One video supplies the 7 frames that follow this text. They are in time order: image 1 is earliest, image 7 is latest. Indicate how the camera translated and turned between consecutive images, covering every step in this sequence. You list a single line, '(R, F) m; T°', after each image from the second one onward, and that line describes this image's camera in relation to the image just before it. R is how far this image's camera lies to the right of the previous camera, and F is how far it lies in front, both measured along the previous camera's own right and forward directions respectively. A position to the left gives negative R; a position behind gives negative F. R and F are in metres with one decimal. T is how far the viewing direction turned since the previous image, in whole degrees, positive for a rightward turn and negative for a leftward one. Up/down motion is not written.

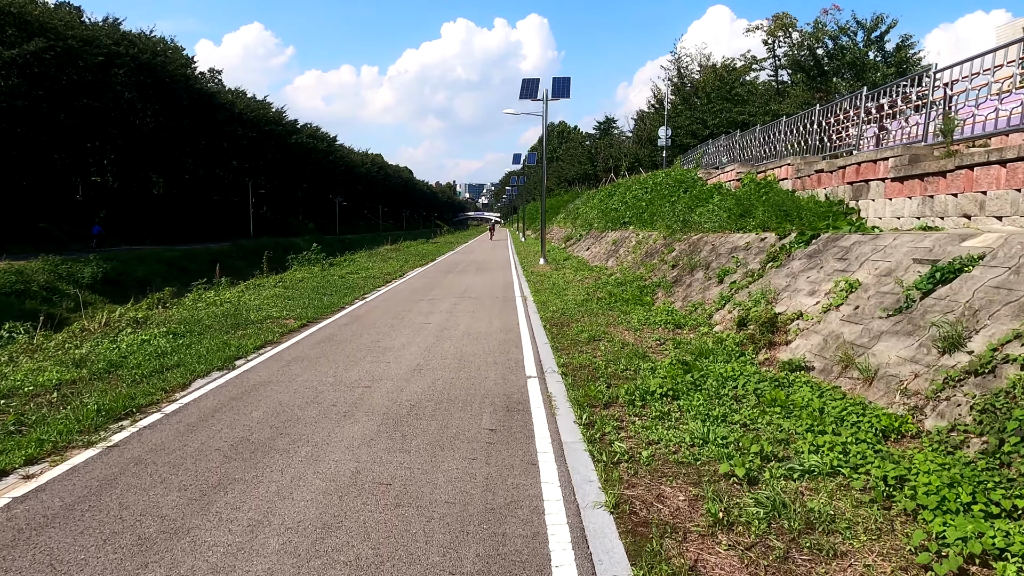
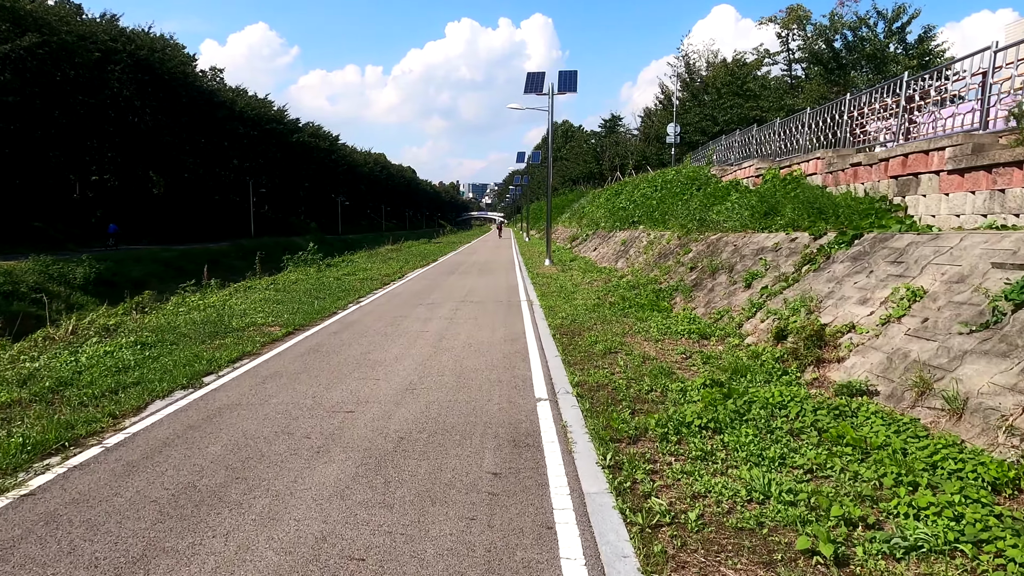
(0.0, +0.9) m; 0°
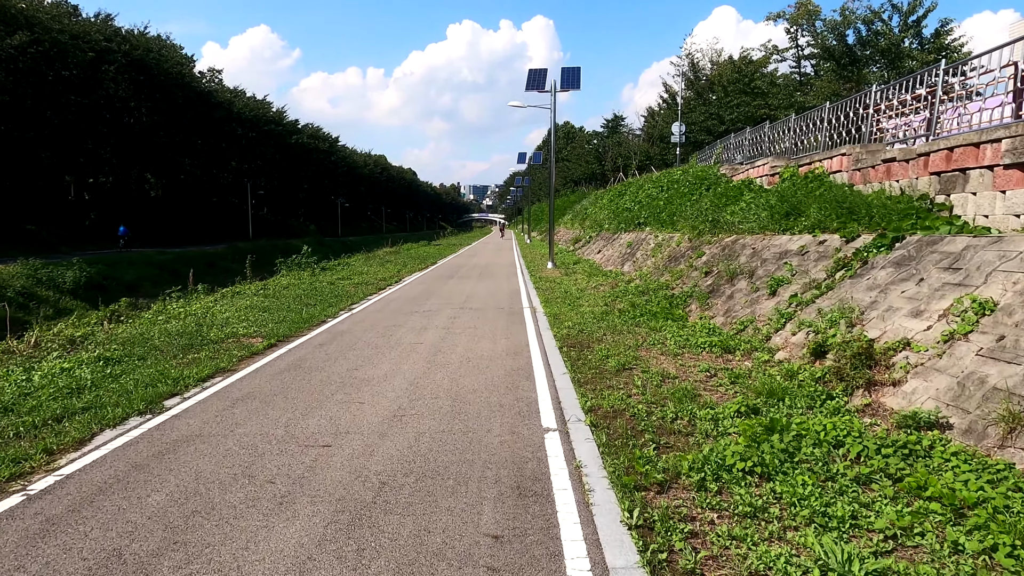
(0.0, +0.7) m; 0°
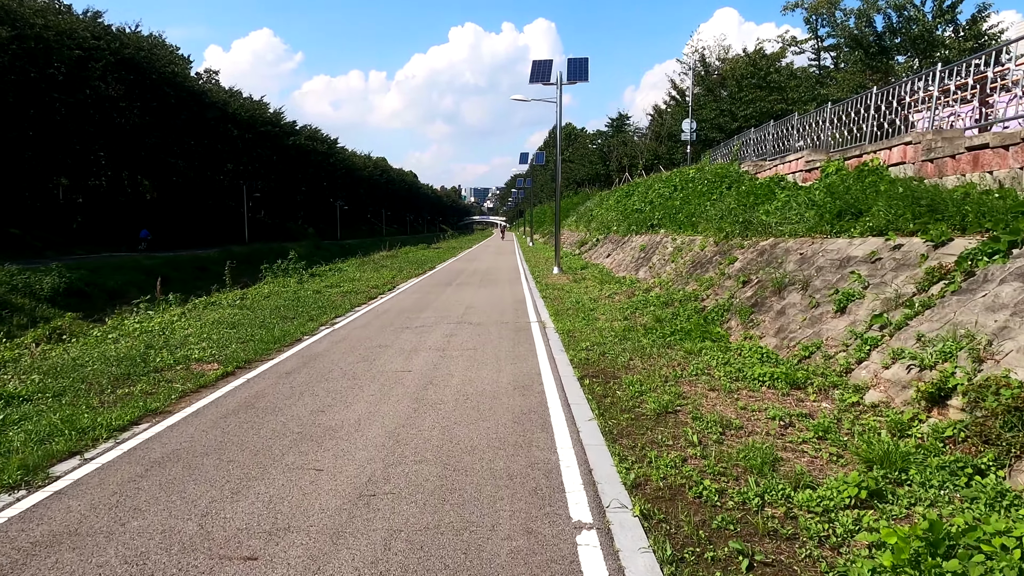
(-0.1, +1.5) m; 0°
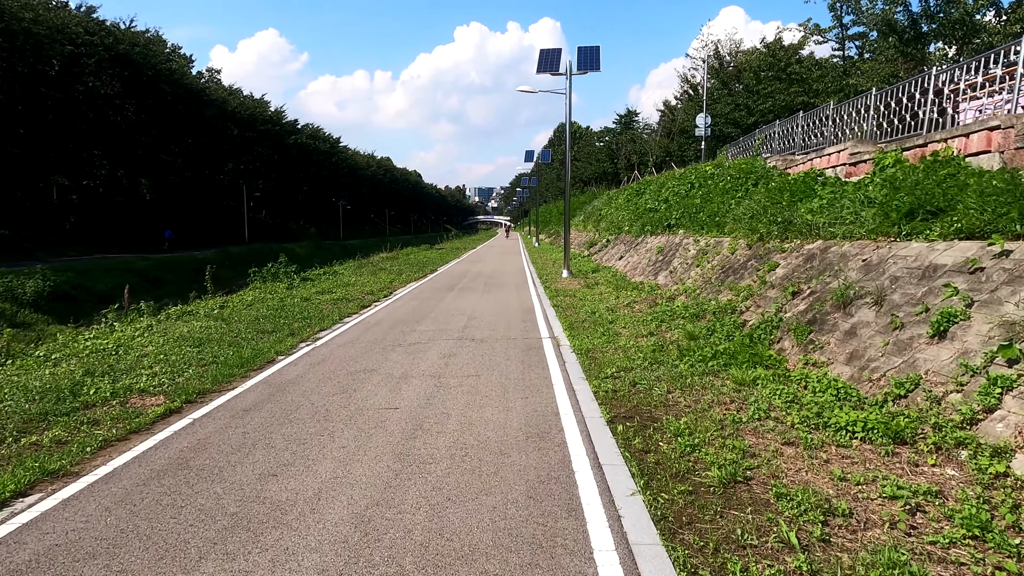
(0.0, +1.3) m; 0°
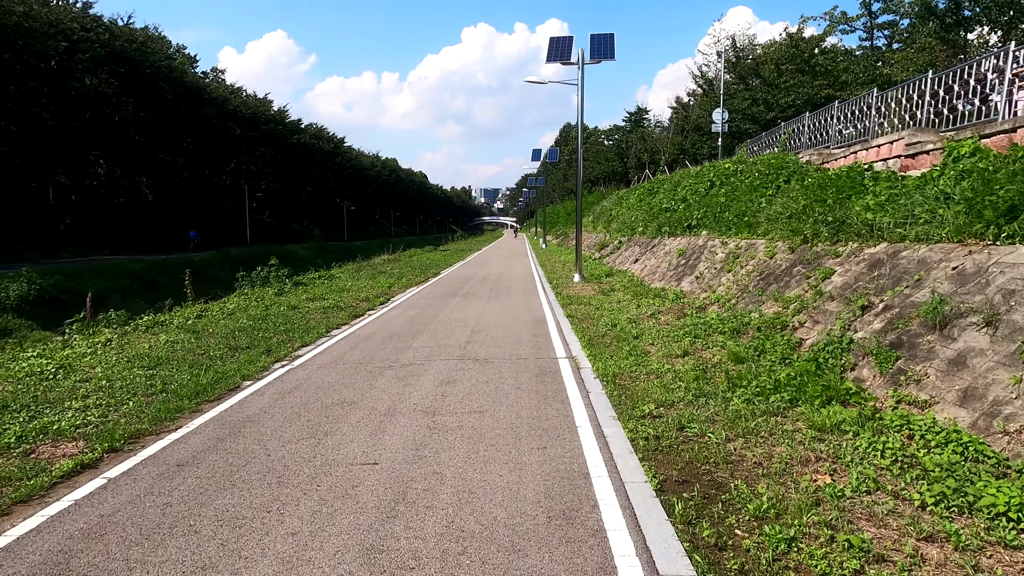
(-0.1, +1.3) m; -1°
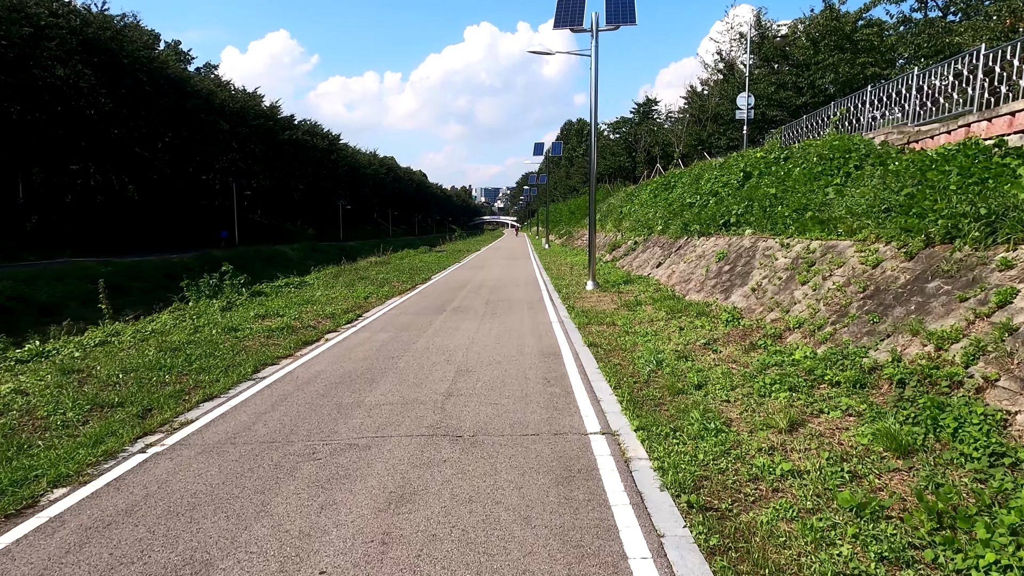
(0.0, +2.8) m; 0°
